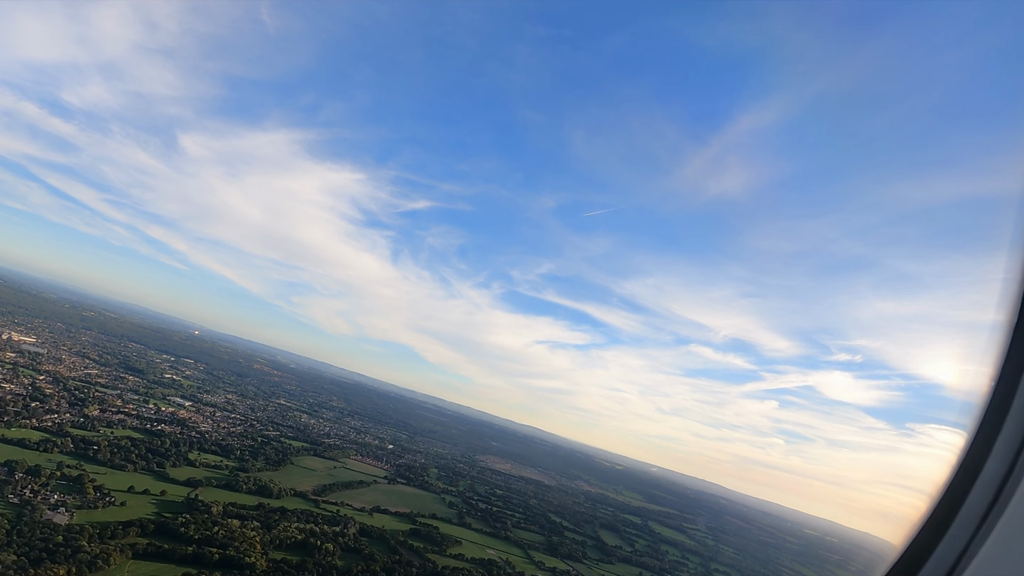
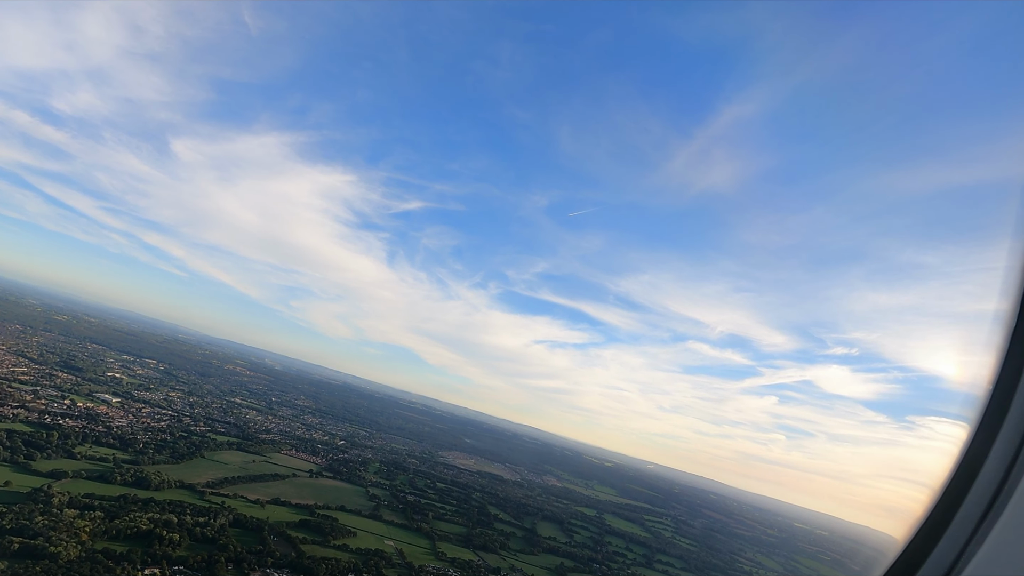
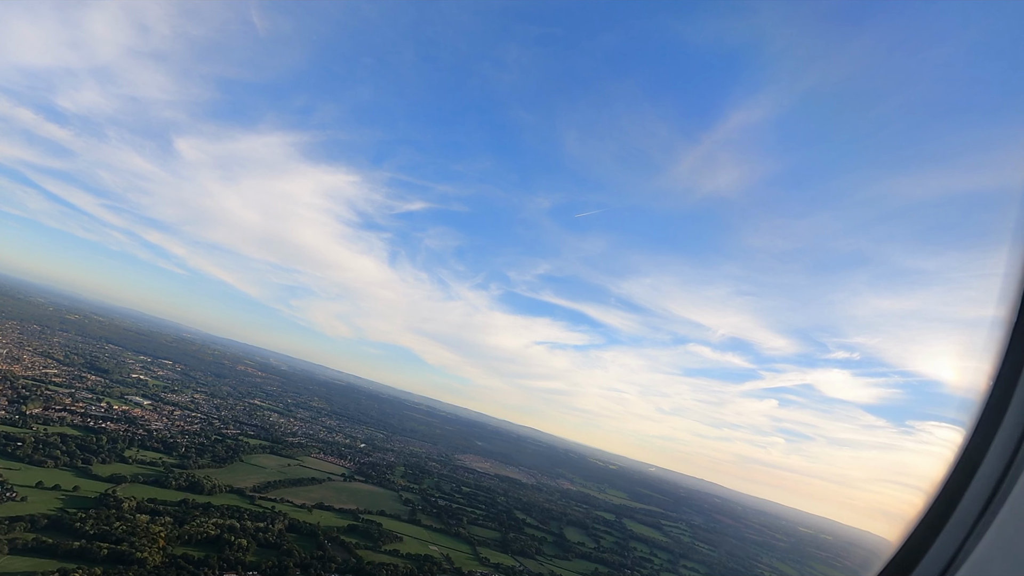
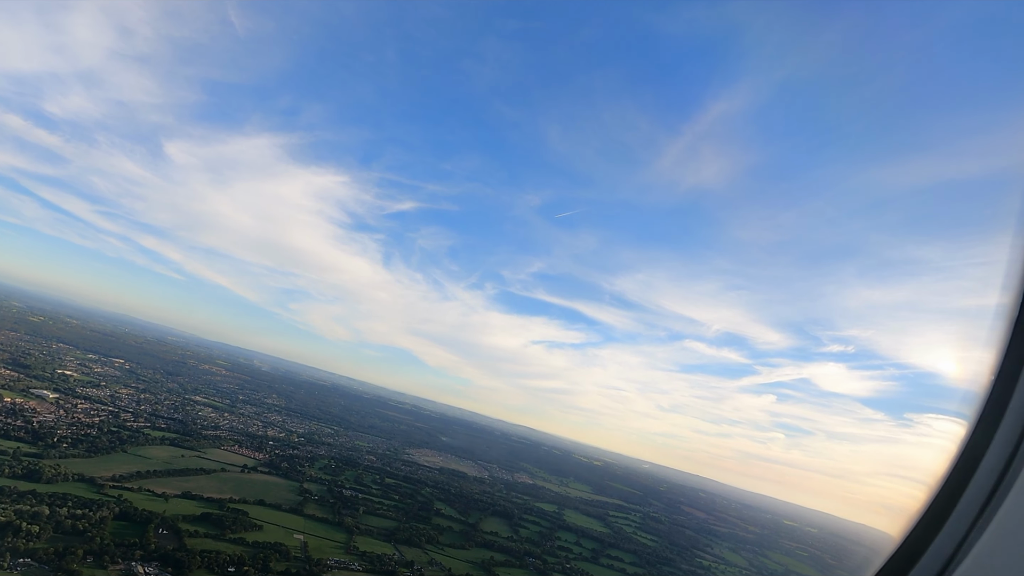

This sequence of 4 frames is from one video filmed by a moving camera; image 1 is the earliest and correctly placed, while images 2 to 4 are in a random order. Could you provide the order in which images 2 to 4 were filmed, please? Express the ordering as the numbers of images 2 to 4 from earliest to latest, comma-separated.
3, 2, 4
